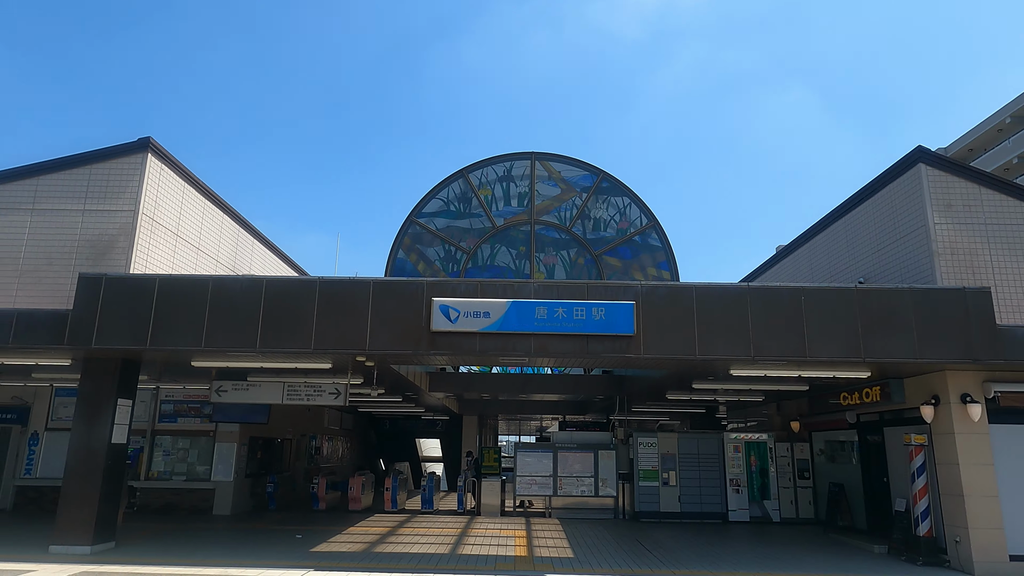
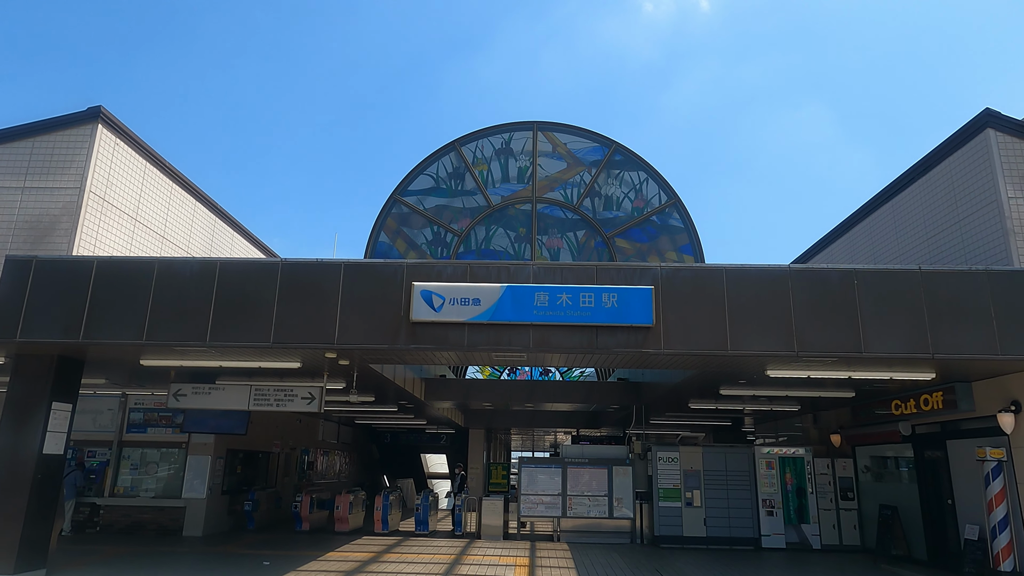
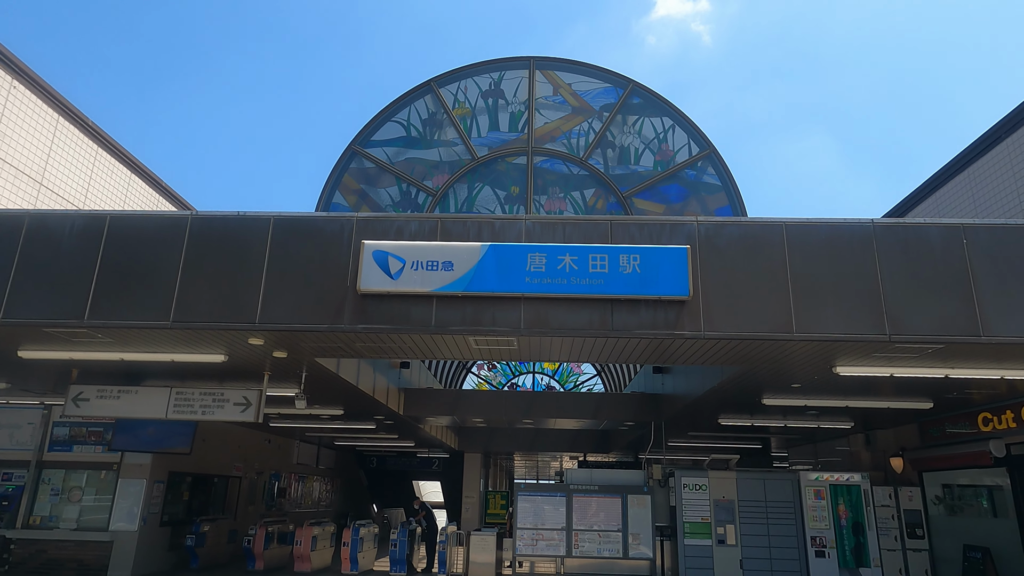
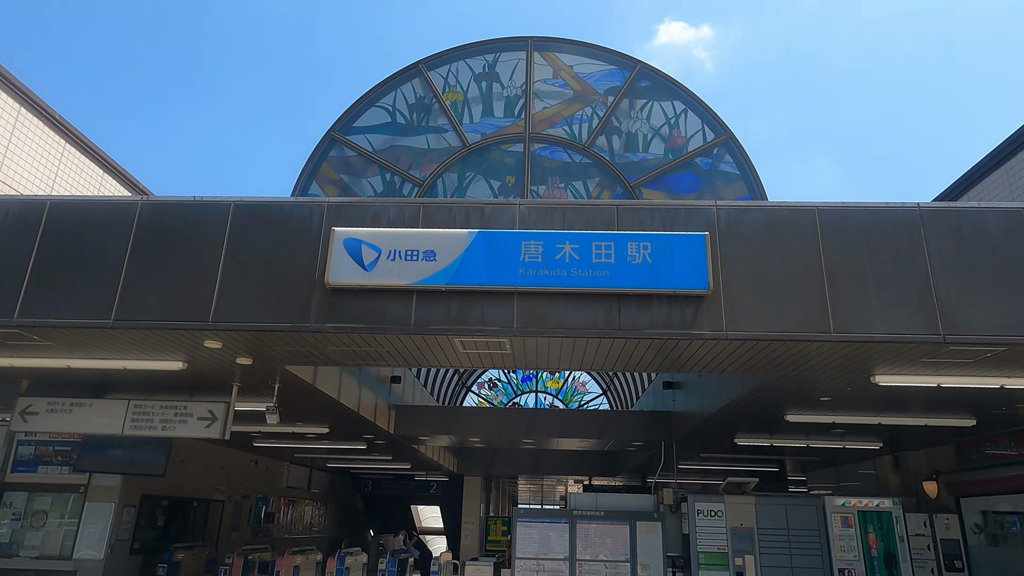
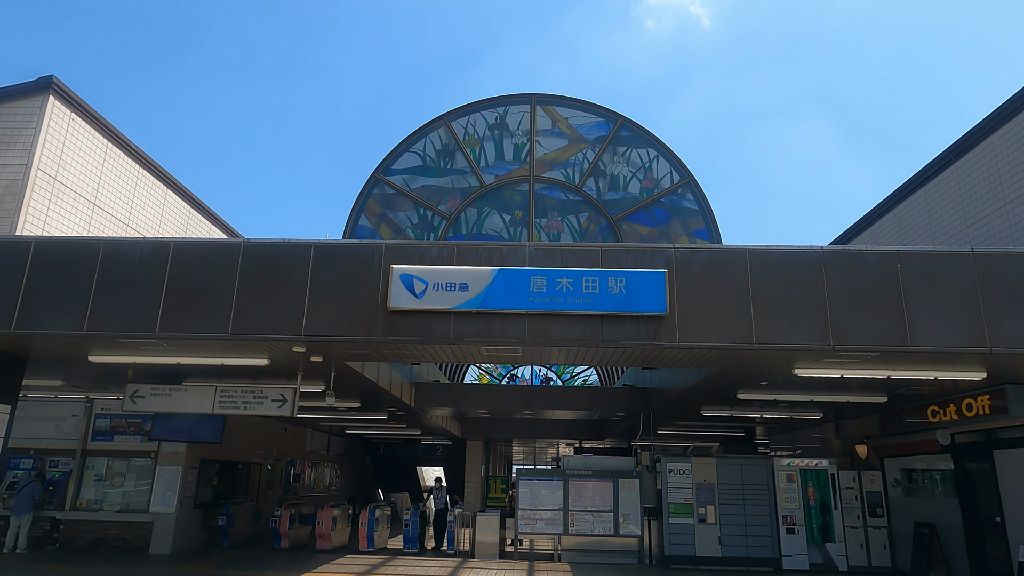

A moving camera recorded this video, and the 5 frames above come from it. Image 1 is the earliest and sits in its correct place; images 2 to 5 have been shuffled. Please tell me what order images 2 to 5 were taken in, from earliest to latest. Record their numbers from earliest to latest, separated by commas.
2, 5, 3, 4
